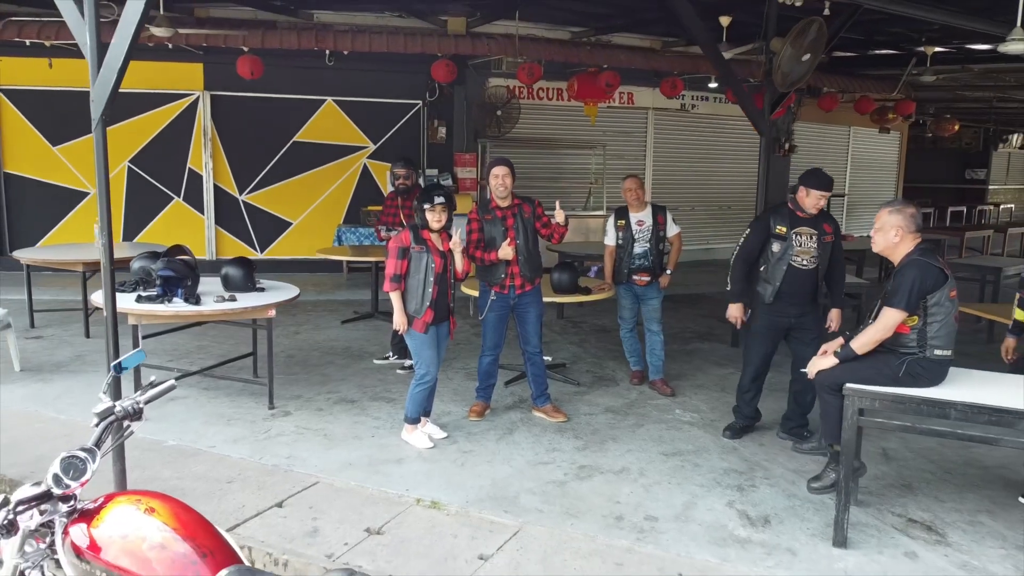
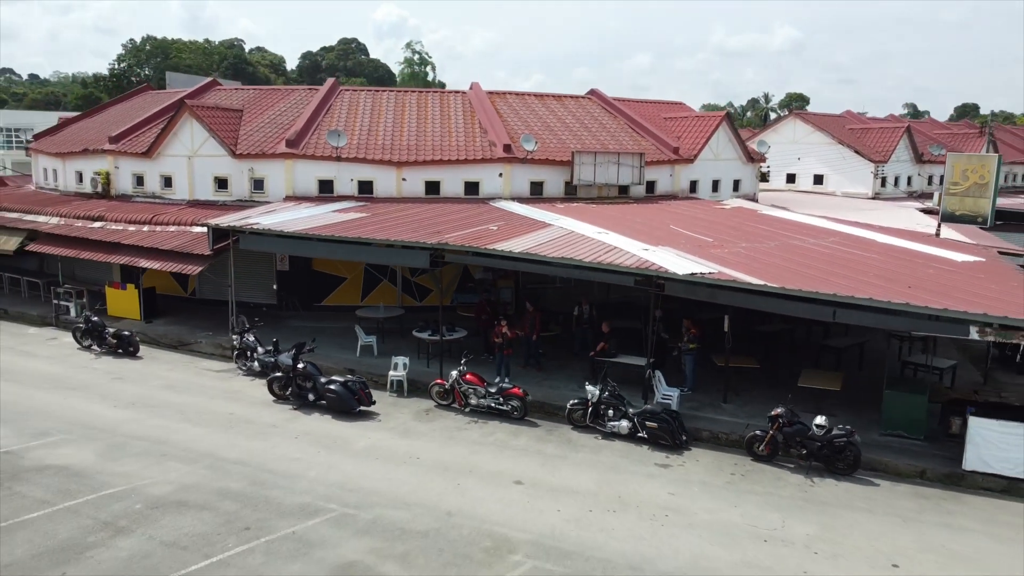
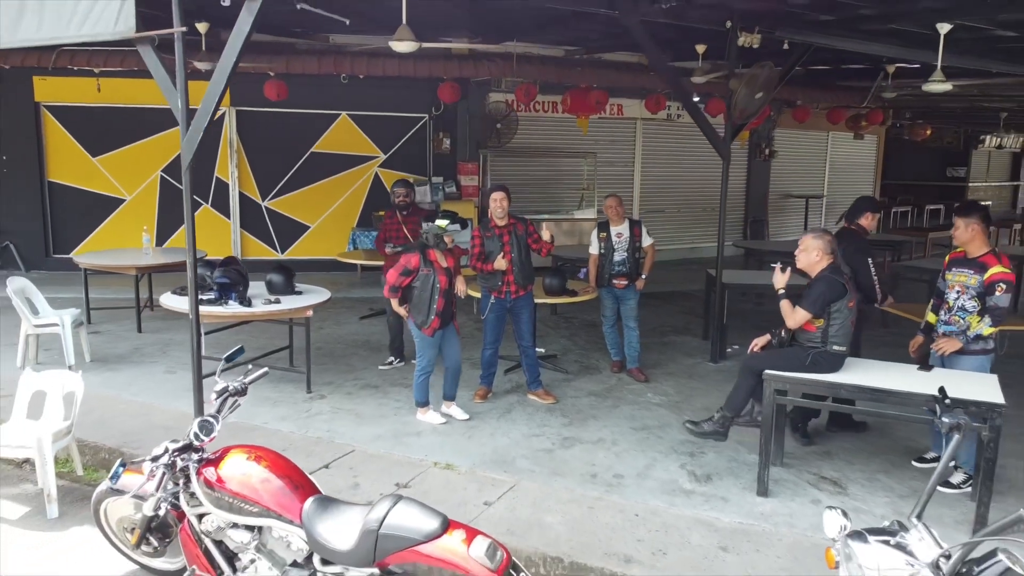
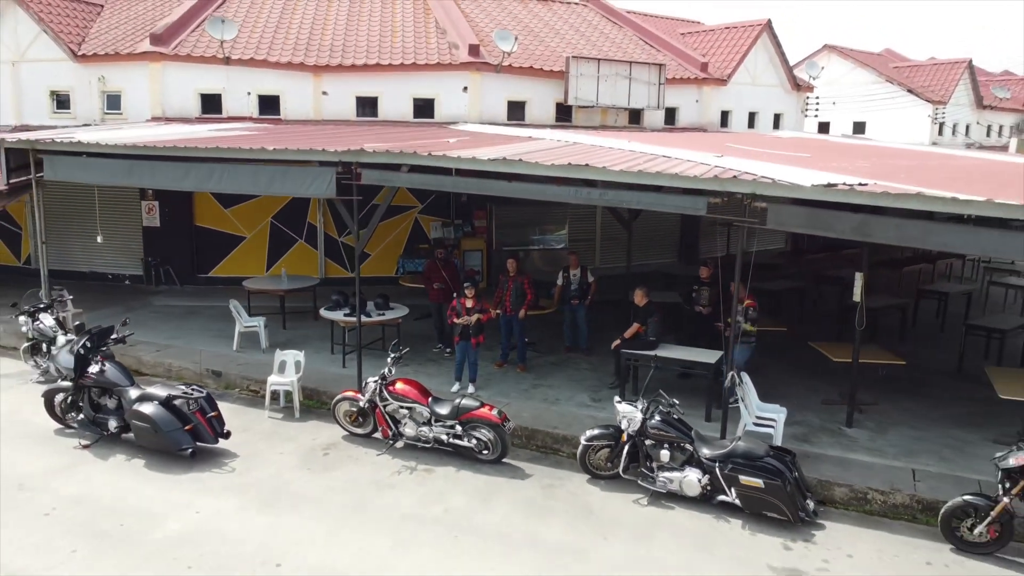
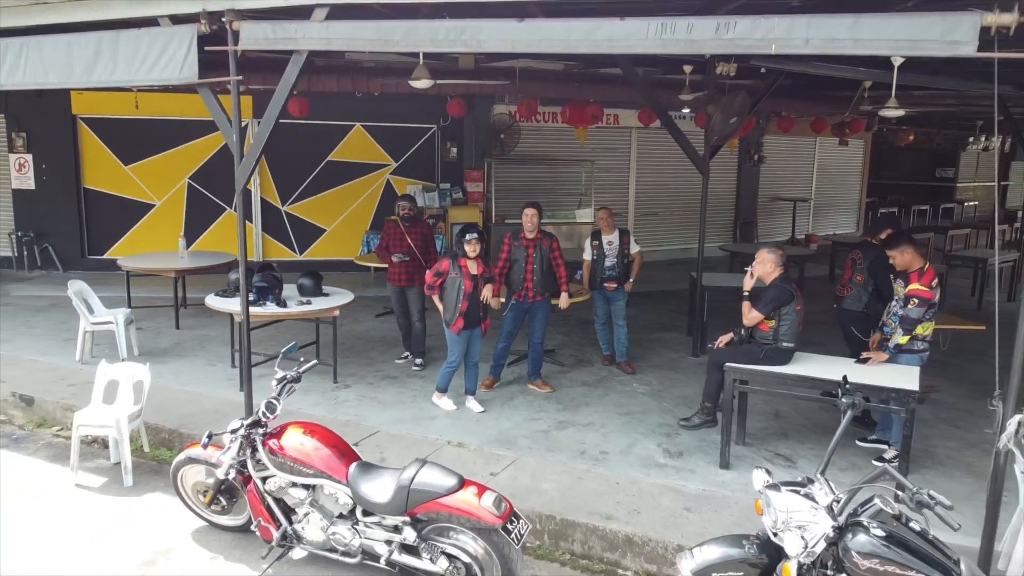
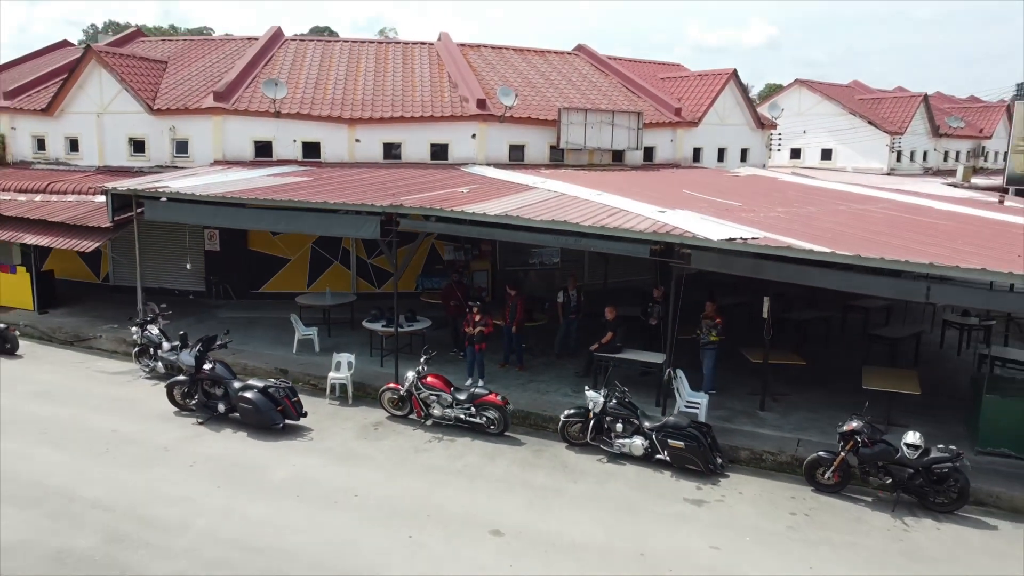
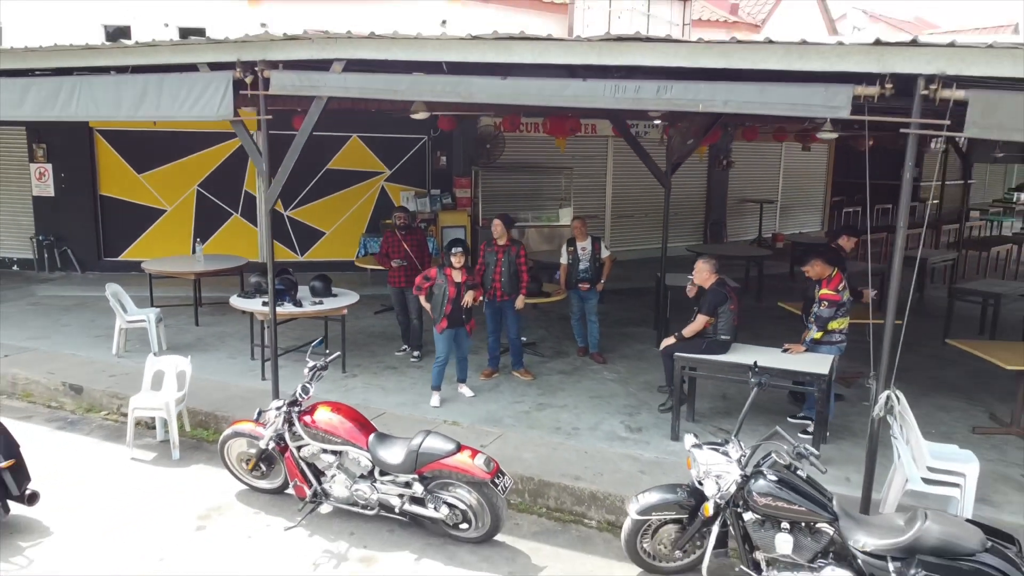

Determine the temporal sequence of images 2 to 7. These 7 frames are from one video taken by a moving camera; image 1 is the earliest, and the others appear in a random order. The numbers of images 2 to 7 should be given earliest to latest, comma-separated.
3, 5, 7, 4, 6, 2
